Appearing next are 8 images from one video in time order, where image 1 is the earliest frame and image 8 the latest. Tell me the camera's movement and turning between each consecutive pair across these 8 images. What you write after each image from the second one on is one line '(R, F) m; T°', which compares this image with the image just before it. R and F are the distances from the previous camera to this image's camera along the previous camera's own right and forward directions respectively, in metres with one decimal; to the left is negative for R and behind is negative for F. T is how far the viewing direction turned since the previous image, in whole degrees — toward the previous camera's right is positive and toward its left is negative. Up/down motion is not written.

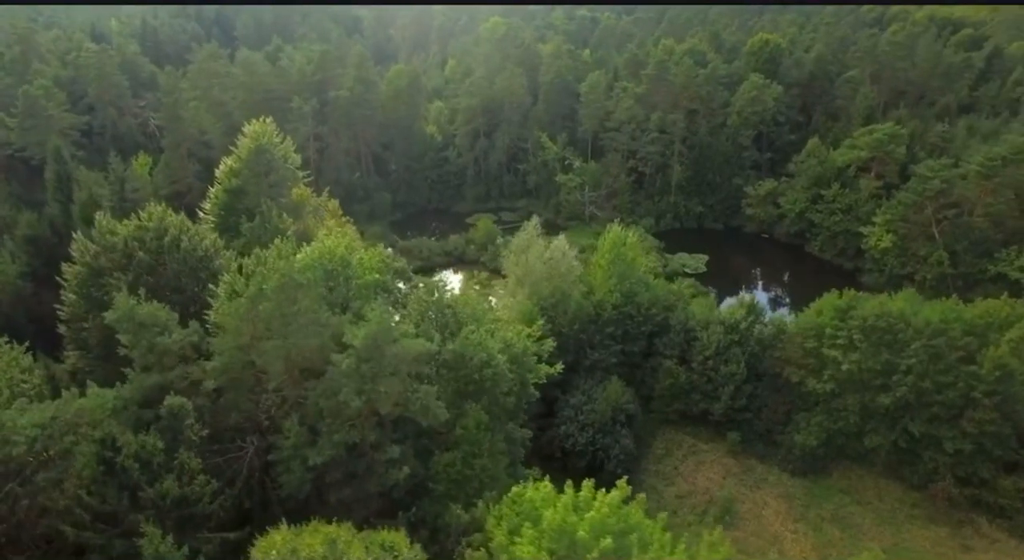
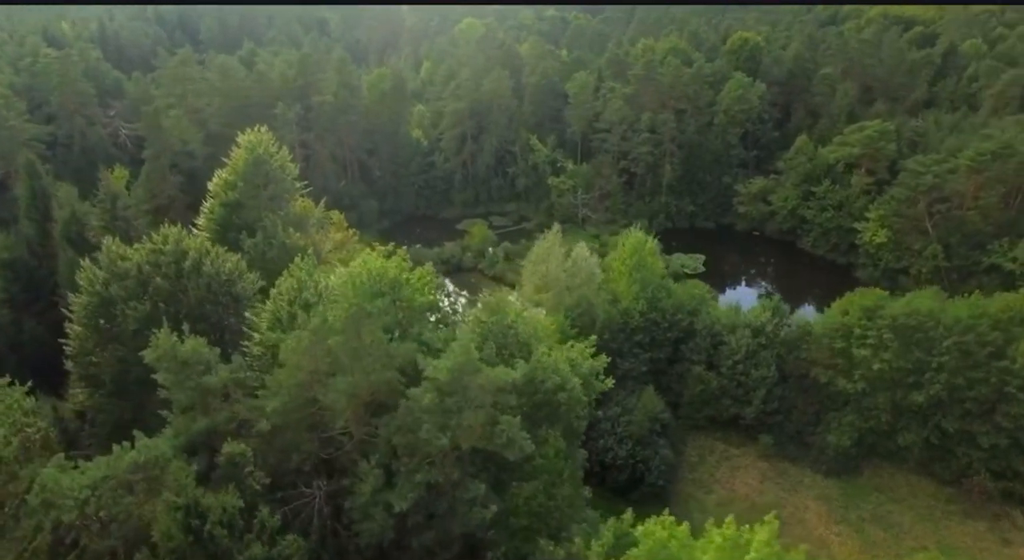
(-4.0, +1.0) m; +5°
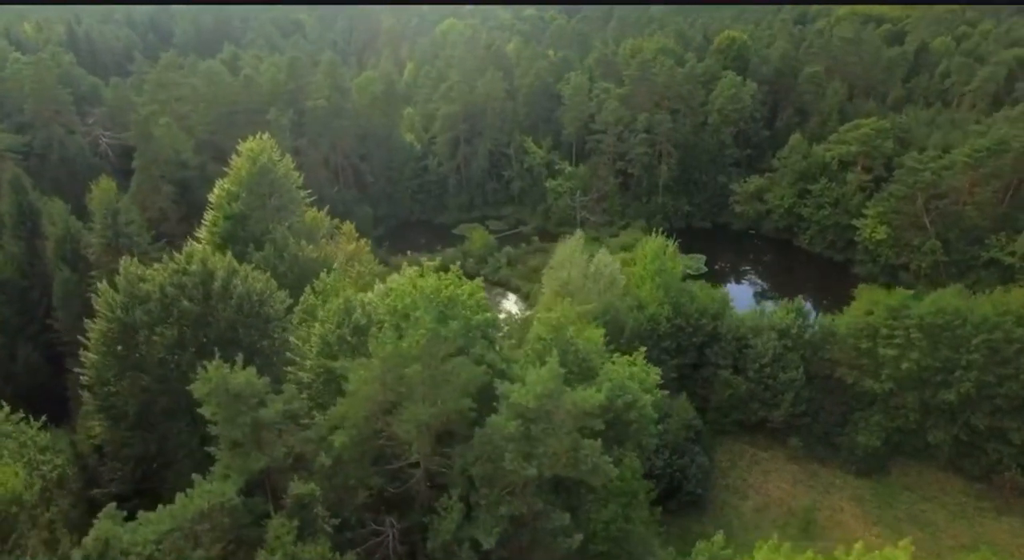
(-3.4, +0.9) m; +4°
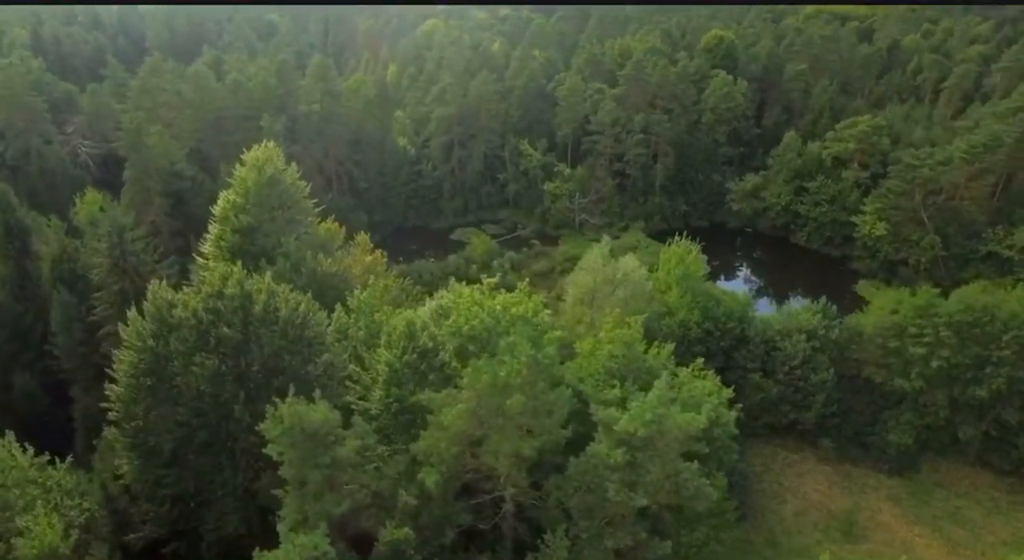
(-3.7, +1.1) m; +4°
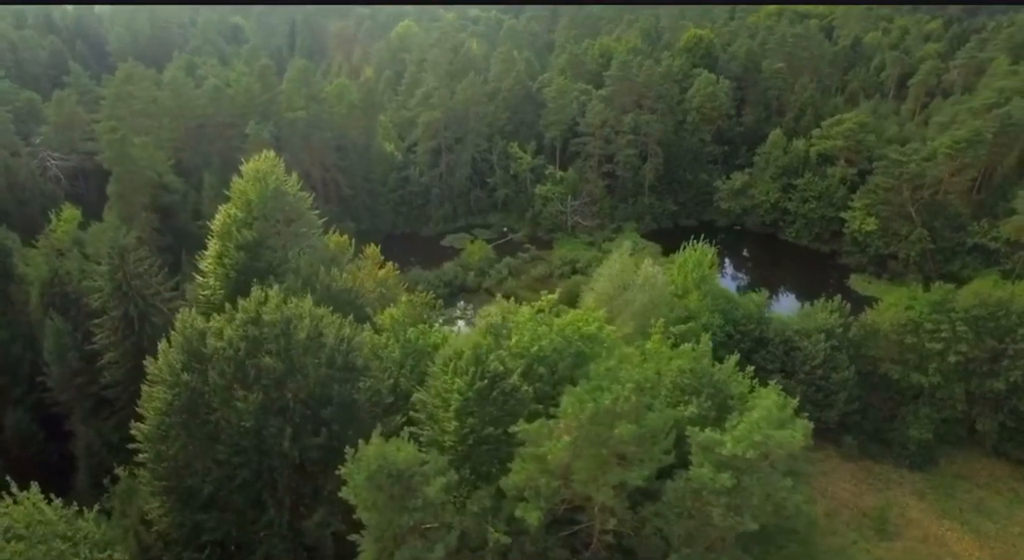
(-3.6, +1.1) m; +5°
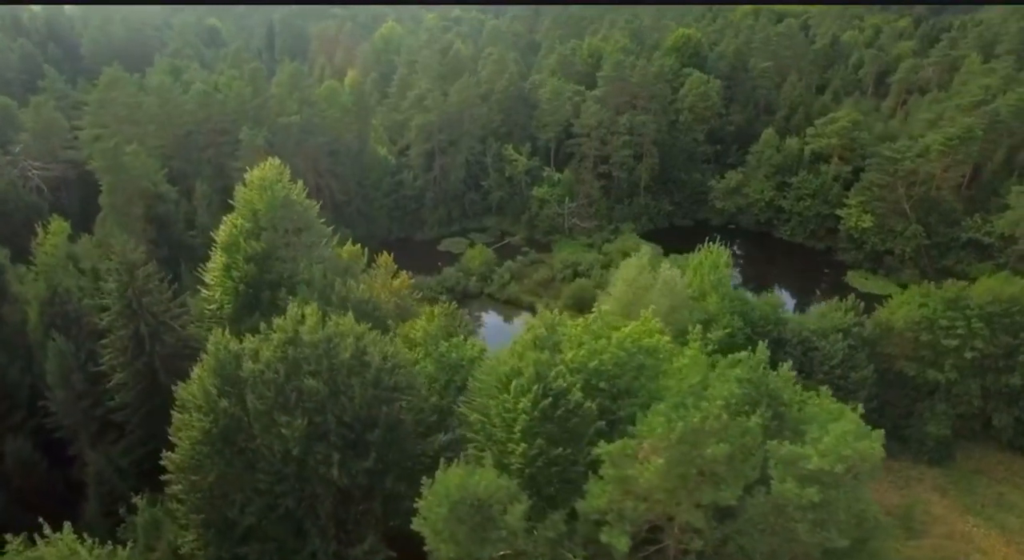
(-2.7, +0.9) m; +3°
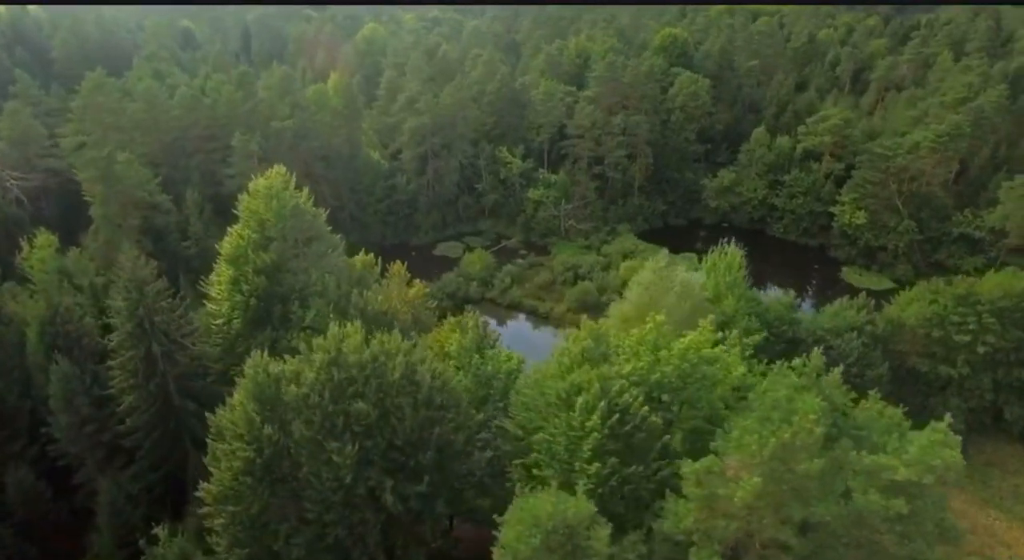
(-2.6, +0.9) m; +3°
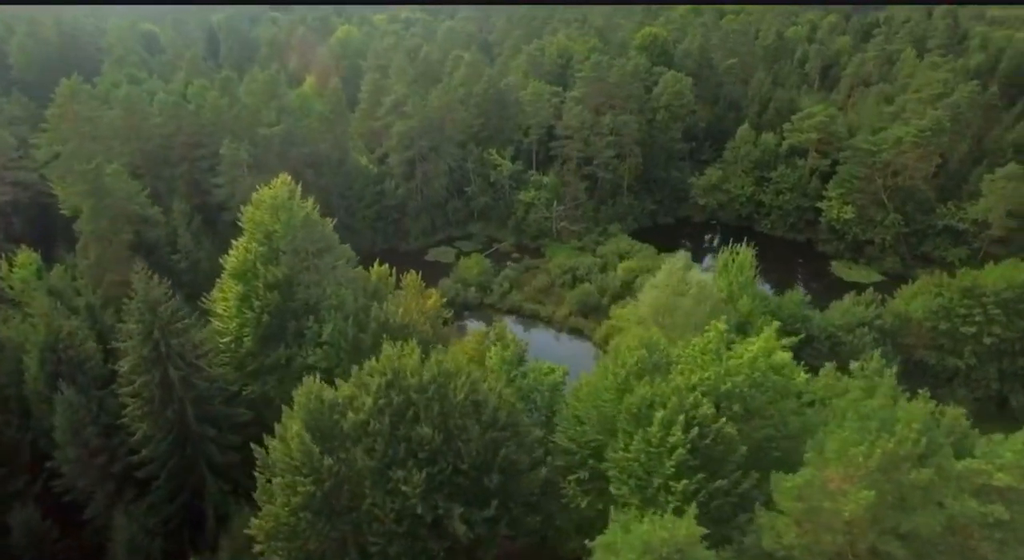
(-3.0, +1.0) m; +4°
